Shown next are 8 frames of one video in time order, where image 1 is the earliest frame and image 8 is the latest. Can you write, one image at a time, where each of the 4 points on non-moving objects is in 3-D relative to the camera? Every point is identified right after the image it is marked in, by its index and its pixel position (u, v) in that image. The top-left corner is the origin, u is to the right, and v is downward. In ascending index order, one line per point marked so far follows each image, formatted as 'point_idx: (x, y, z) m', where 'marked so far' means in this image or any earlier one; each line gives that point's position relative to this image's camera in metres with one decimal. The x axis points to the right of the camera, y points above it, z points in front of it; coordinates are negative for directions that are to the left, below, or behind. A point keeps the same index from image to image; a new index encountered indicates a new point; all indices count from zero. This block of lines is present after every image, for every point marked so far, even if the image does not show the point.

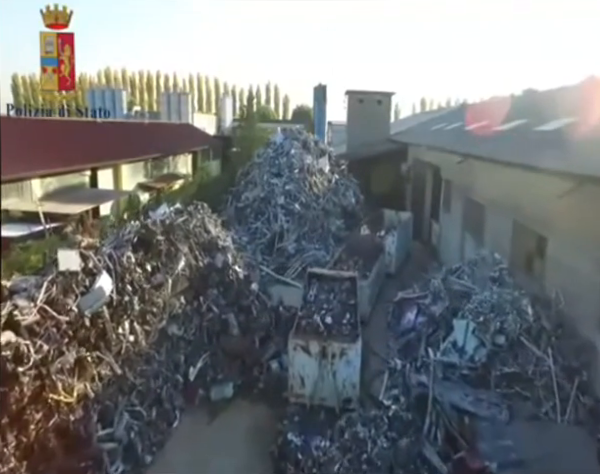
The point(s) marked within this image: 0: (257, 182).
0: (-1.0, +1.2, +10.0) m
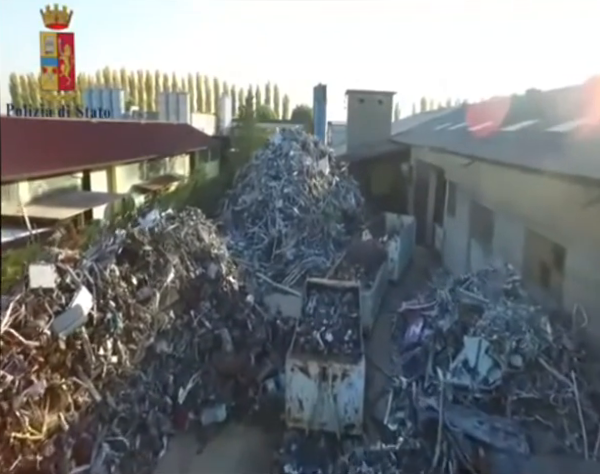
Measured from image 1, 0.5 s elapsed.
0: (-1.0, +1.1, +9.6) m
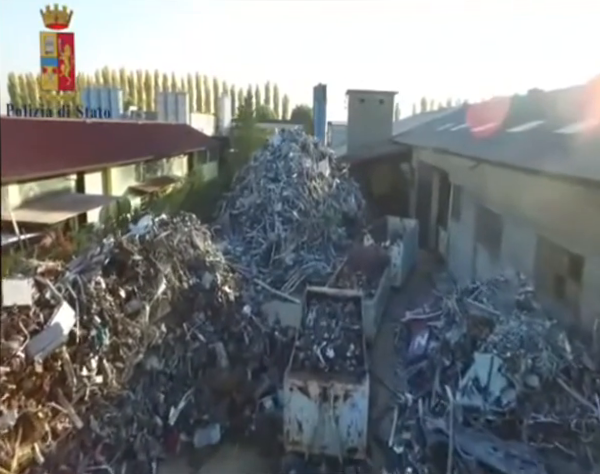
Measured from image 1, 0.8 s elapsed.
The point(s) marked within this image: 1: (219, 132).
0: (-1.0, +1.0, +9.4) m
1: (-2.4, +3.1, +13.3) m
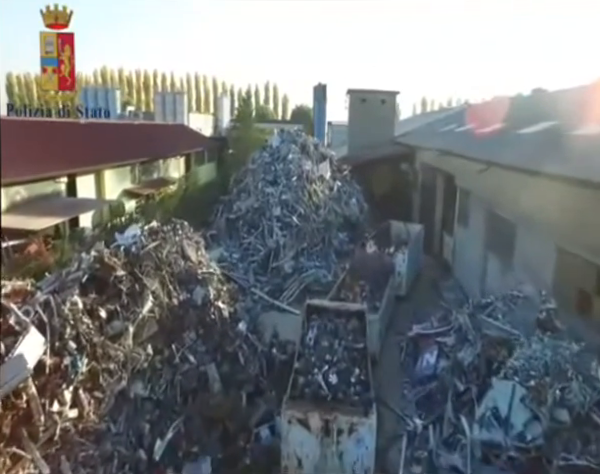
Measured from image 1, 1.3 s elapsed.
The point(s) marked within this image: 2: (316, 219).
0: (-1.0, +0.9, +9.0) m
1: (-2.4, +3.0, +12.9) m
2: (+0.3, +0.3, +8.7) m
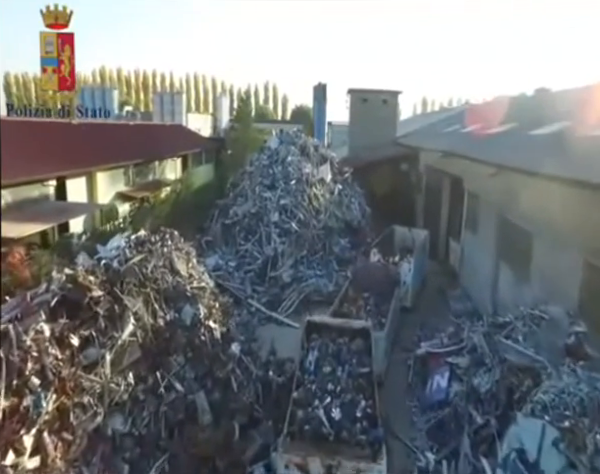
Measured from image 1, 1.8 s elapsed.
0: (-1.0, +0.8, +8.6) m
1: (-2.4, +2.9, +12.5) m
2: (+0.3, +0.2, +8.3) m
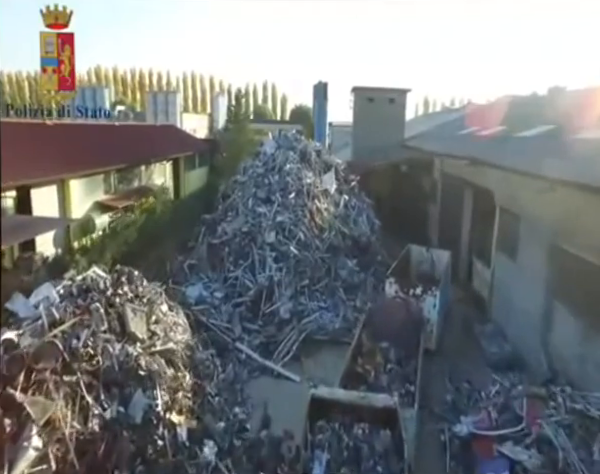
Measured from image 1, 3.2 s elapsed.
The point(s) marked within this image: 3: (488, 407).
0: (-1.0, +0.5, +7.3) m
1: (-2.4, +2.6, +11.2) m
2: (+0.3, -0.2, +7.1) m
3: (+1.9, -1.7, +4.4) m
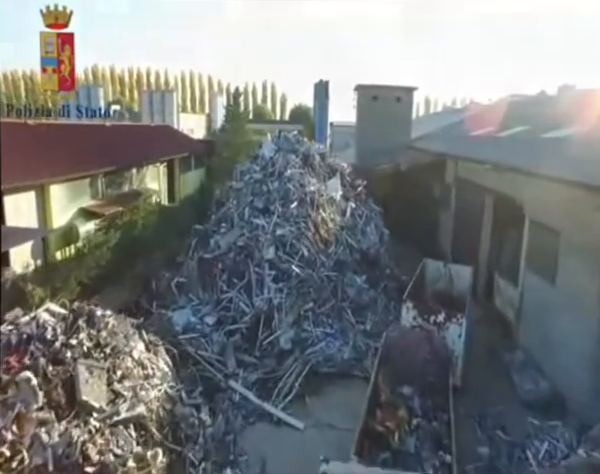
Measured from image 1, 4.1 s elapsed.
0: (-1.0, +0.3, +6.5) m
1: (-2.4, +2.4, +10.4) m
2: (+0.3, -0.4, +6.3) m
3: (+1.9, -1.9, +3.6) m
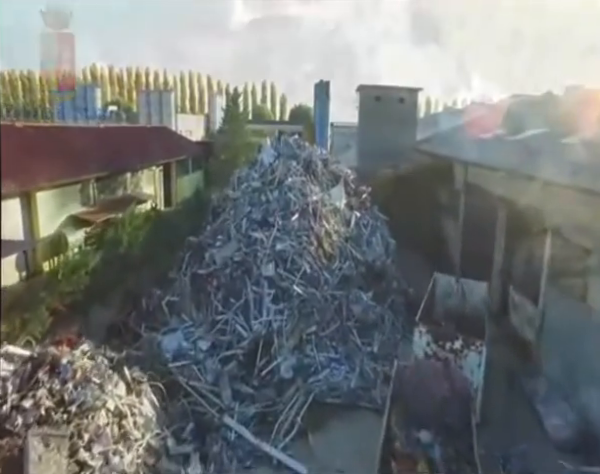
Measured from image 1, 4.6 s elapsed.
0: (-0.9, +0.1, +6.0) m
1: (-2.4, +2.2, +9.9) m
2: (+0.4, -0.5, +5.8) m
3: (+1.9, -2.1, +3.2) m
